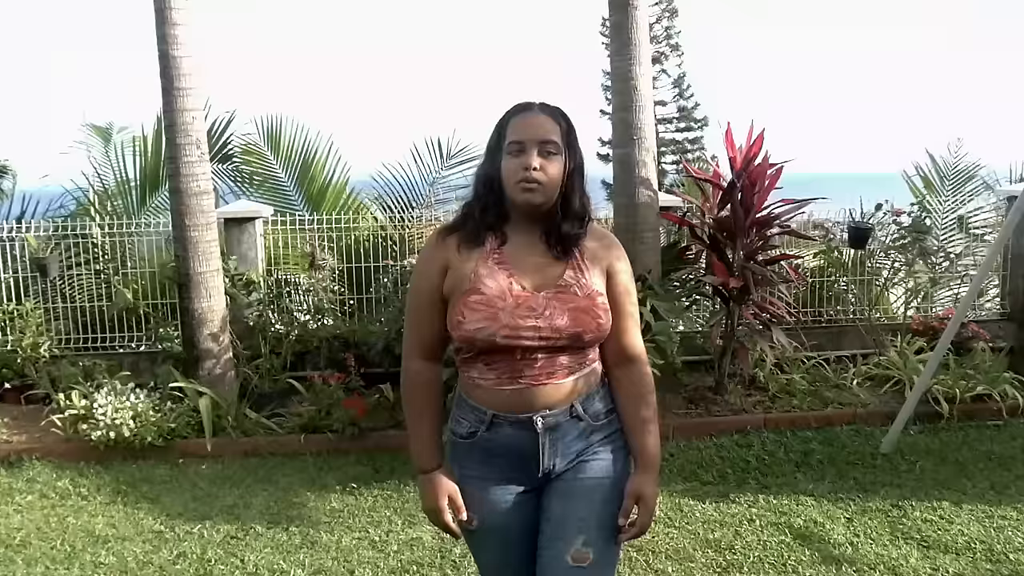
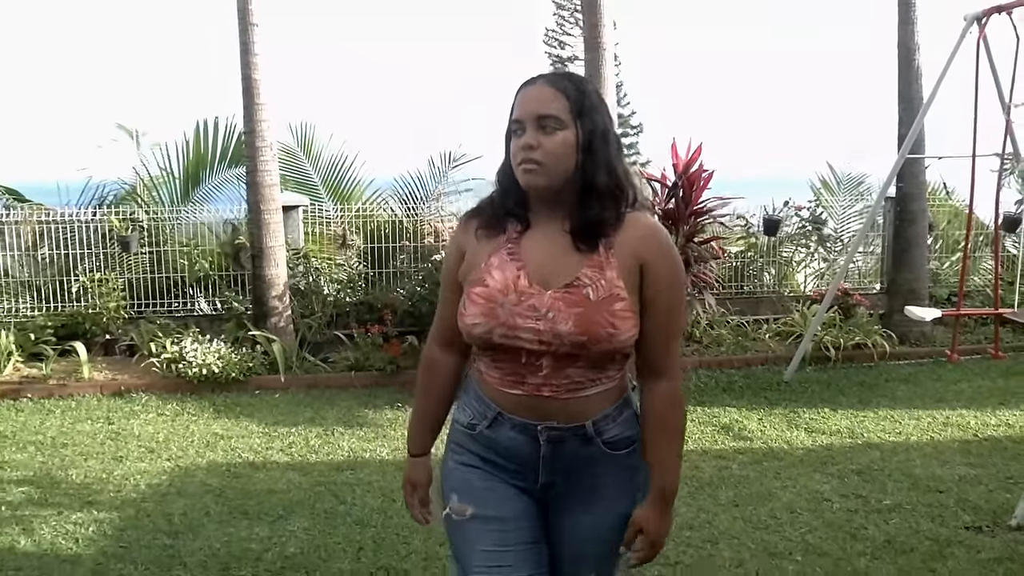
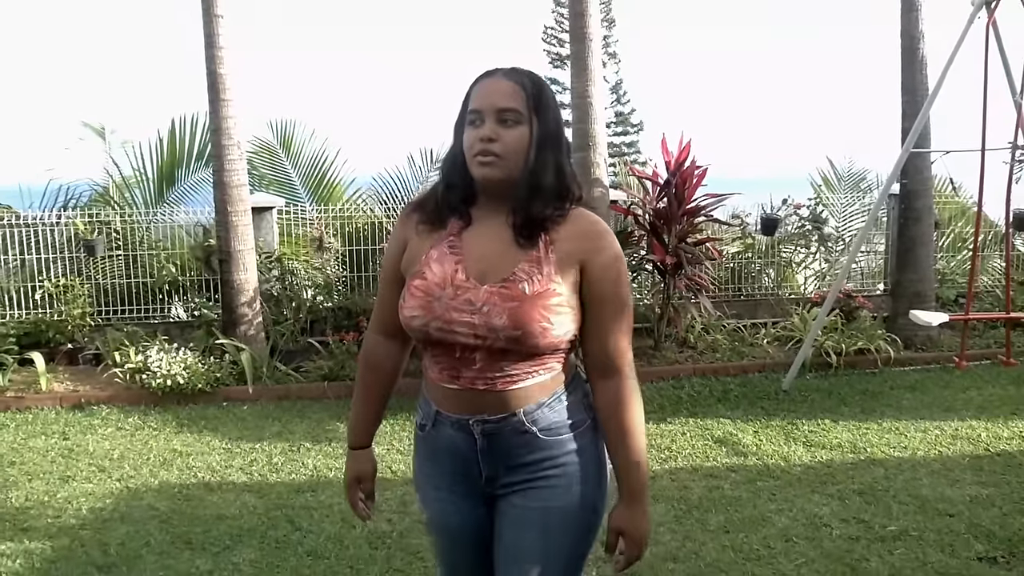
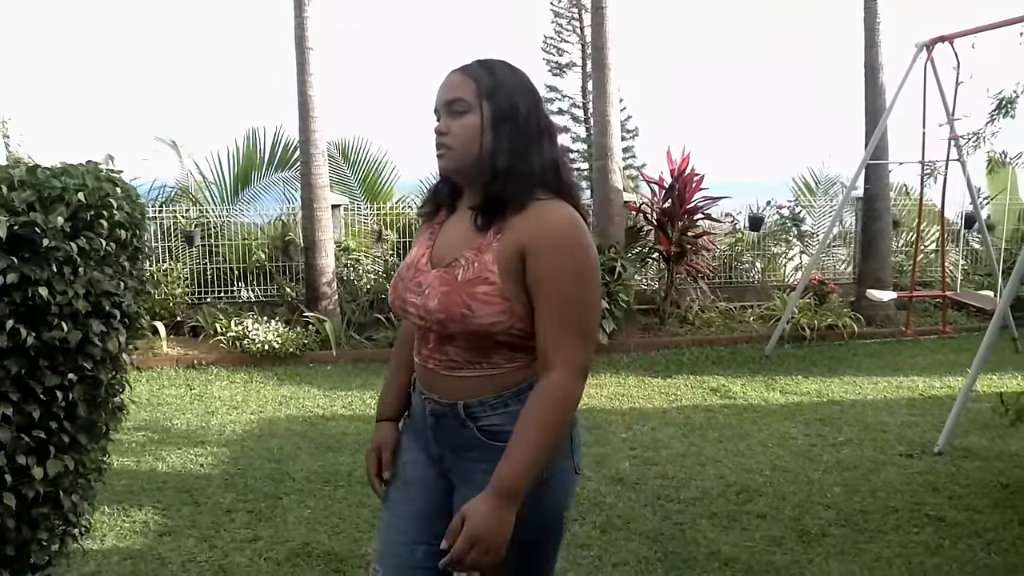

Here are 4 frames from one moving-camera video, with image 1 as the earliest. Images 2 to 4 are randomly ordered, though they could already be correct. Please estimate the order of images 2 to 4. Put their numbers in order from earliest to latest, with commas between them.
3, 2, 4
